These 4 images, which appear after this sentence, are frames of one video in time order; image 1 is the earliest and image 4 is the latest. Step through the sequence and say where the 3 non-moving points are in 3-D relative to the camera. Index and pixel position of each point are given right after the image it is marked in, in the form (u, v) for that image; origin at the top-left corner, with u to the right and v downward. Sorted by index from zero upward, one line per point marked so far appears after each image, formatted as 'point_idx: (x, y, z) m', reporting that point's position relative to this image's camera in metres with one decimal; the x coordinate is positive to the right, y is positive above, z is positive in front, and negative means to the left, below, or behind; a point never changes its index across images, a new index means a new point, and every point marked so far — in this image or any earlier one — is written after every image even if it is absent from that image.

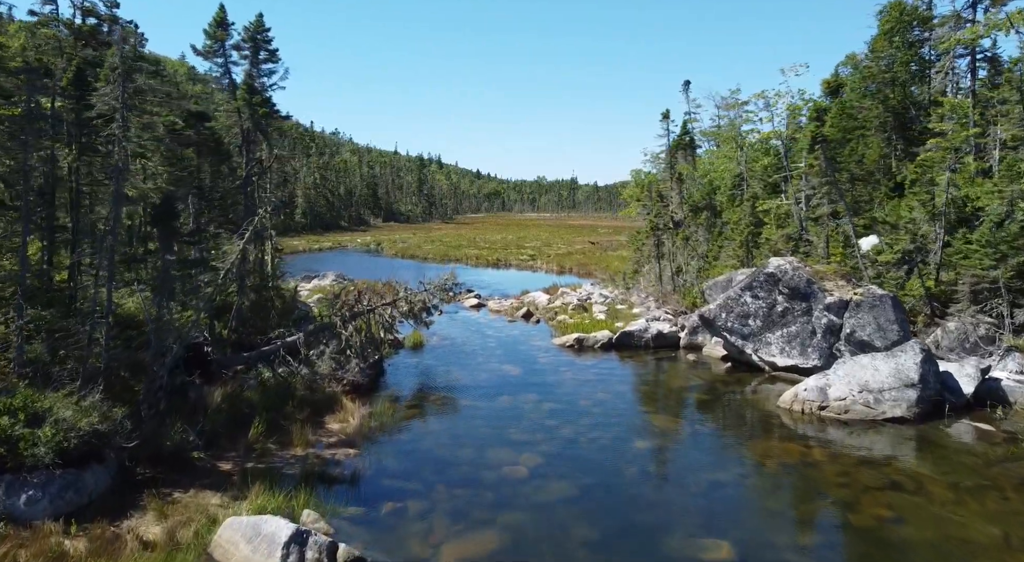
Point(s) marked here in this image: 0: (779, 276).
0: (+7.9, +0.2, +18.8) m
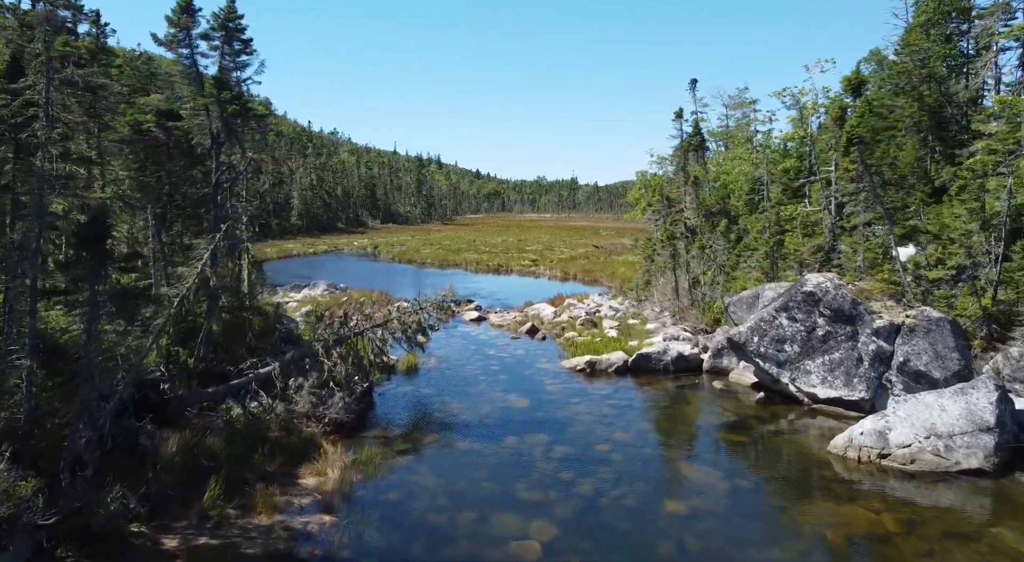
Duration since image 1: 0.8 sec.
0: (+8.0, -0.4, +16.6) m
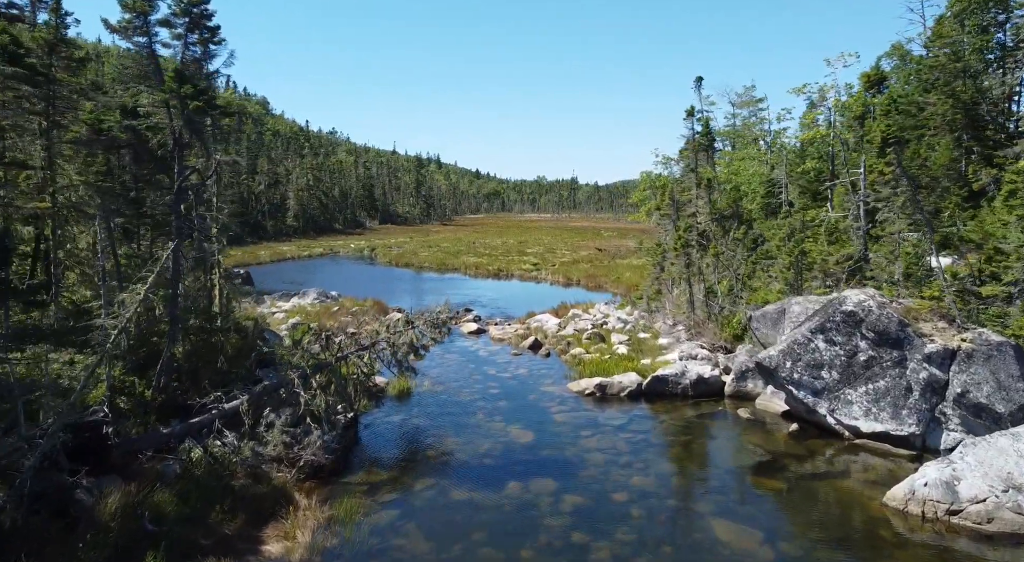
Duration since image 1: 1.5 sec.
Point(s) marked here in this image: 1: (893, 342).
0: (+8.1, -0.8, +14.7) m
1: (+8.6, -1.4, +14.3) m
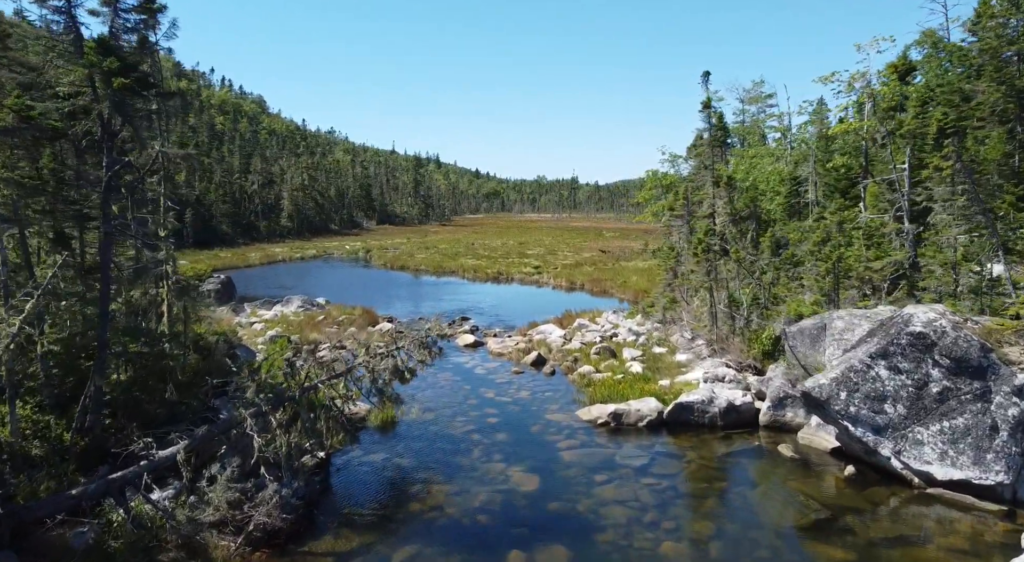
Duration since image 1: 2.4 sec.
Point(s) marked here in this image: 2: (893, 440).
0: (+8.1, -1.1, +12.3) m
1: (+8.6, -1.7, +11.9) m
2: (+7.4, -3.1, +12.4) m
